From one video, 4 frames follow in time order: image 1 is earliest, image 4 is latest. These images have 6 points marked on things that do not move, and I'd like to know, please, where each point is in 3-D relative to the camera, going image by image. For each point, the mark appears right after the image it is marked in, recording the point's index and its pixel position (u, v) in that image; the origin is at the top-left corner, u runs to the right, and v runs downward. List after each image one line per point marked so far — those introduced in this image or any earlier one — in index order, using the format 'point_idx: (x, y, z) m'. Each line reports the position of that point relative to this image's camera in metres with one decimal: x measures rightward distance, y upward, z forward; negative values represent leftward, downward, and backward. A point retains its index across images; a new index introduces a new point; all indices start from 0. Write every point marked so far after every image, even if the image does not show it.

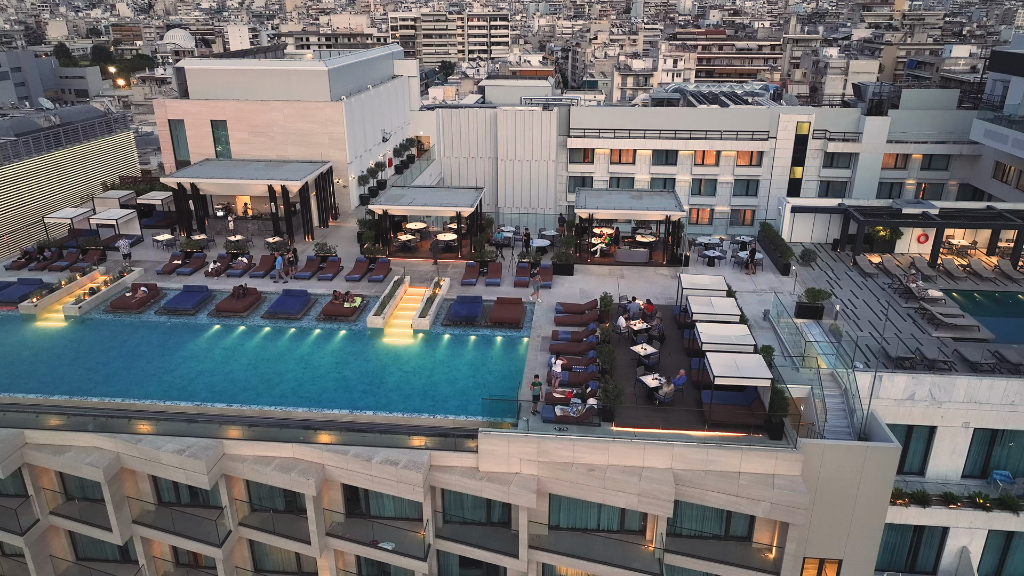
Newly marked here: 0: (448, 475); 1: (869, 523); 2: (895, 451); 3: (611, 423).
0: (-1.9, -5.7, +19.9) m
1: (+10.8, -7.1, +19.8) m
2: (+11.0, -4.7, +18.8) m
3: (+3.0, -4.1, +19.9) m
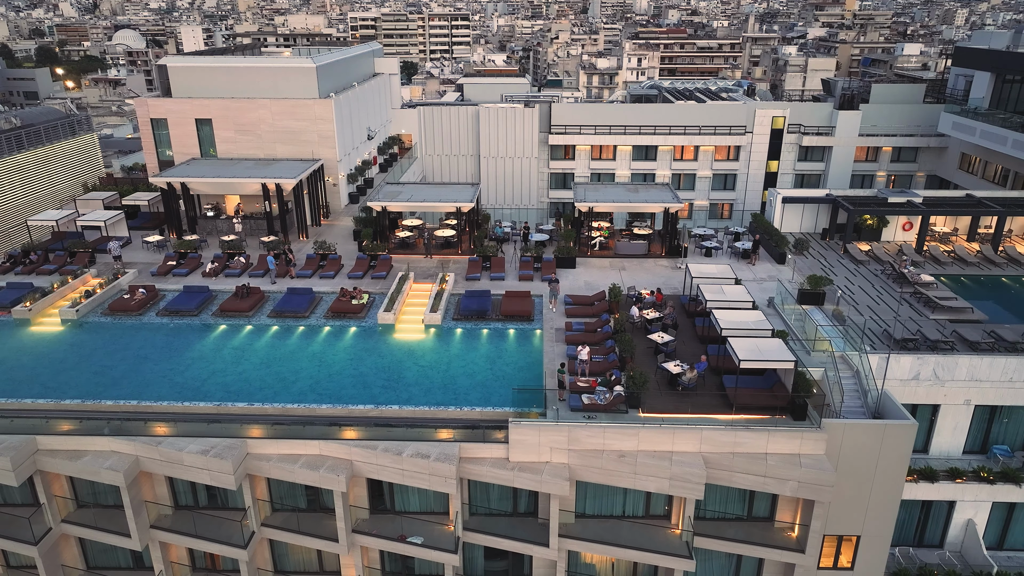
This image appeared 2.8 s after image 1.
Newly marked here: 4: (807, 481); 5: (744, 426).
0: (-1.0, -5.4, +19.9) m
1: (+11.8, -6.6, +20.5) m
2: (+11.9, -4.2, +19.5) m
3: (+3.9, -3.8, +20.2) m
4: (+8.6, -5.6, +19.1) m
5: (+7.0, -4.1, +19.5) m
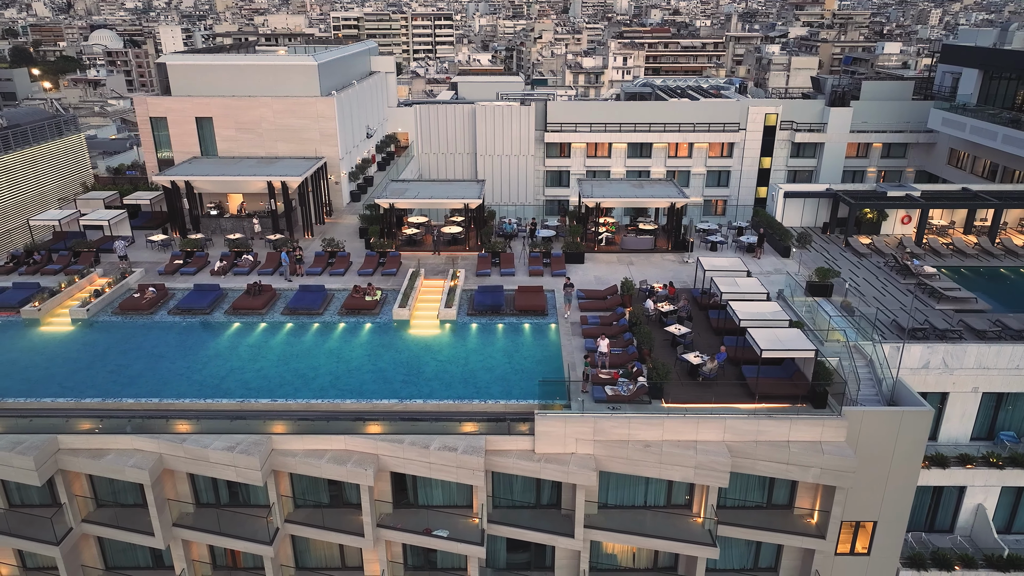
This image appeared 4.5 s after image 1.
0: (-0.2, -5.2, +20.0) m
1: (+12.6, -6.3, +20.9) m
2: (+12.7, -3.8, +19.9) m
3: (+4.7, -3.5, +20.5) m
4: (+9.4, -5.3, +19.4) m
5: (+7.7, -3.8, +19.8) m
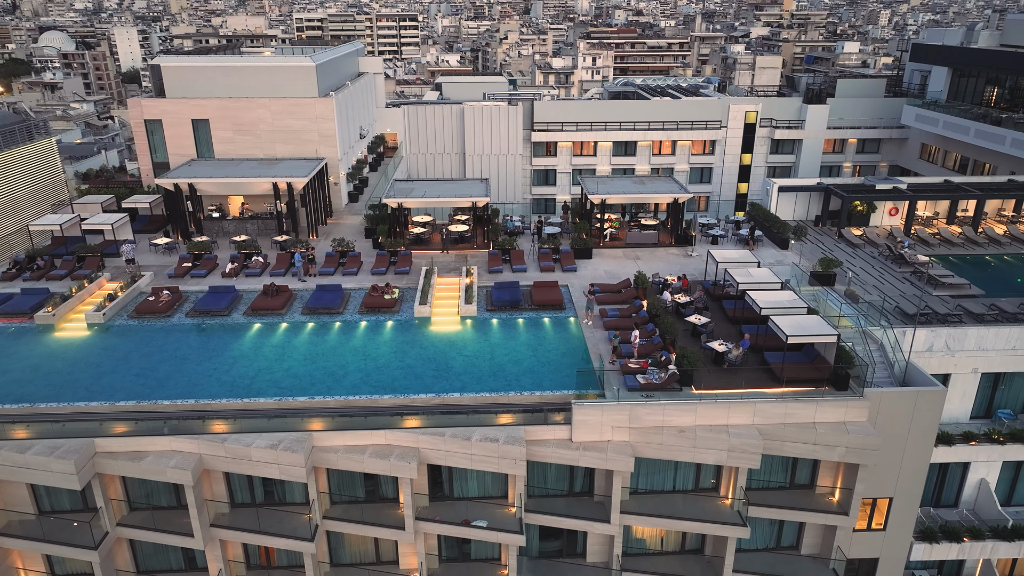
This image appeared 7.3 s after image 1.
0: (+1.0, -5.0, +20.5) m
1: (+13.7, -5.8, +22.0) m
2: (+13.9, -3.4, +21.0) m
3: (+5.9, -3.2, +21.2) m
4: (+10.7, -4.9, +20.4) m
5: (+8.9, -3.5, +20.7) m
